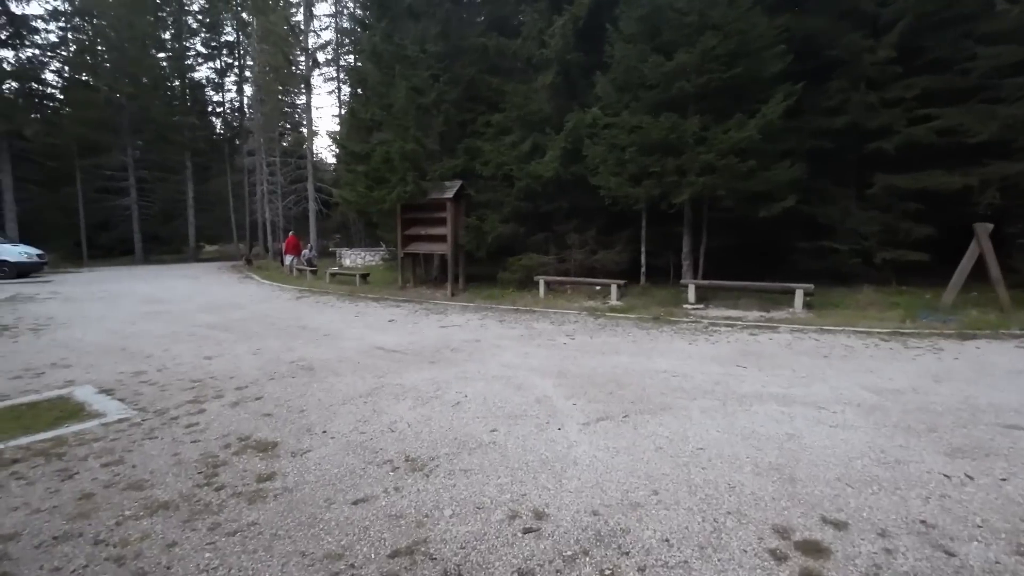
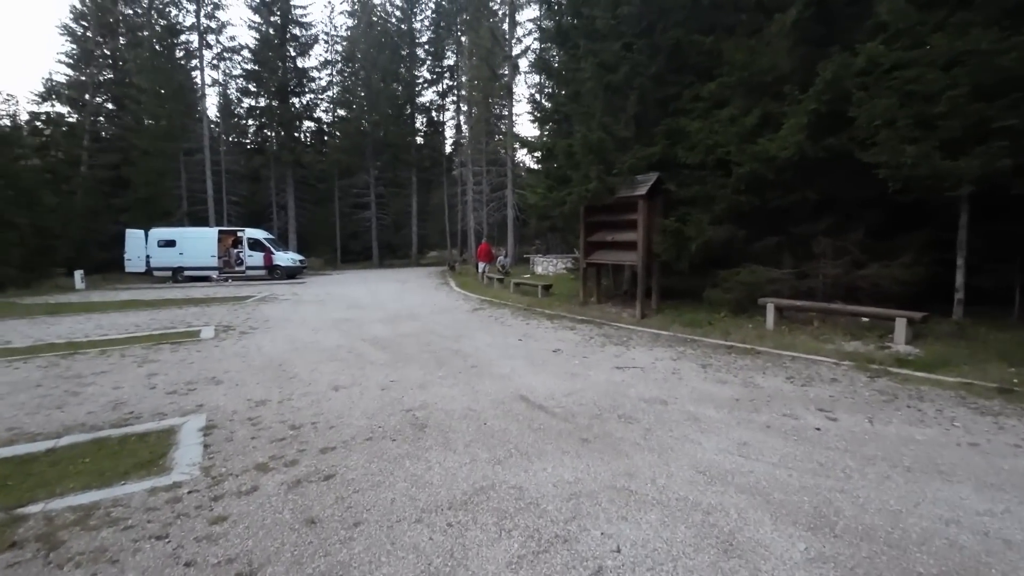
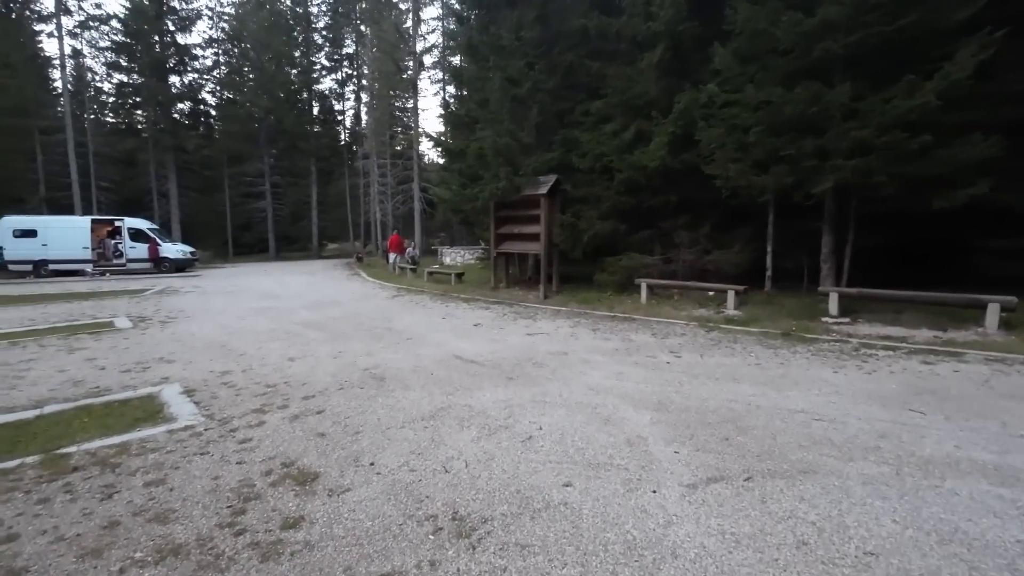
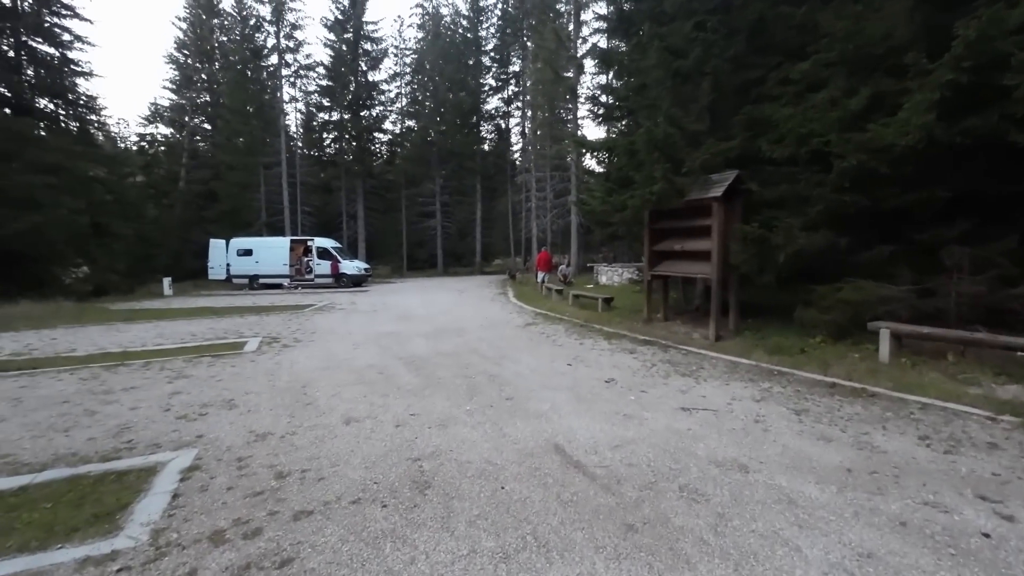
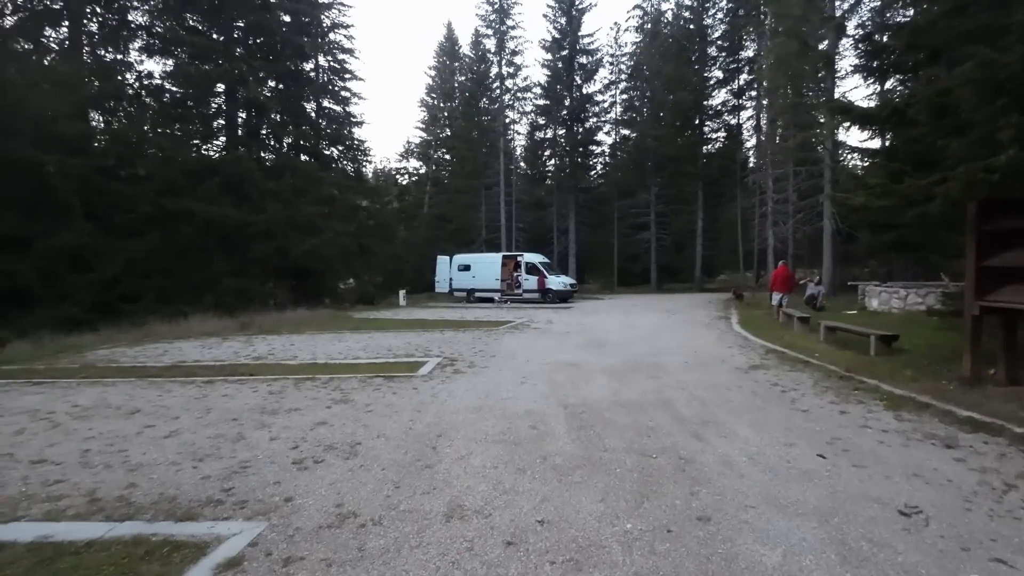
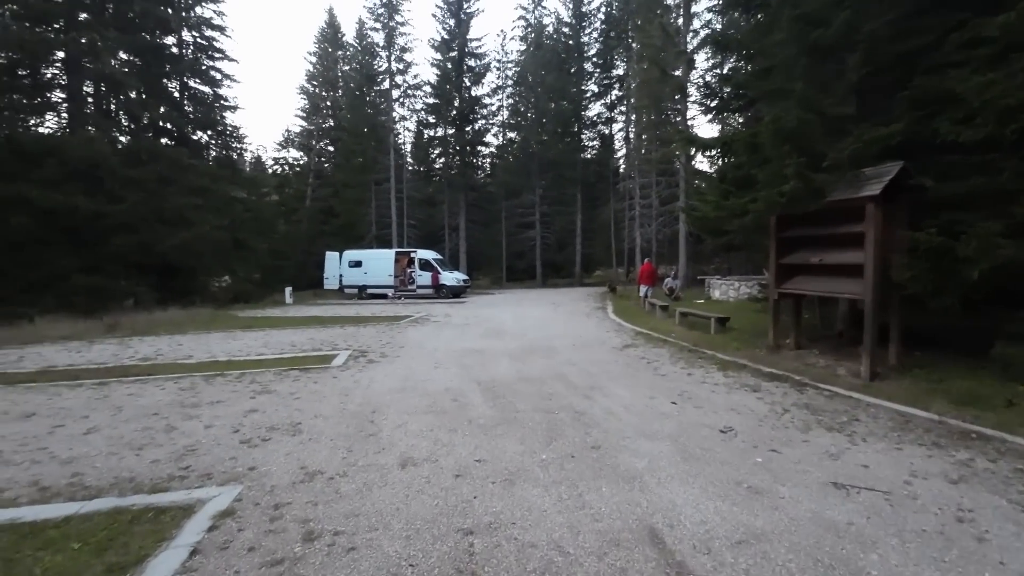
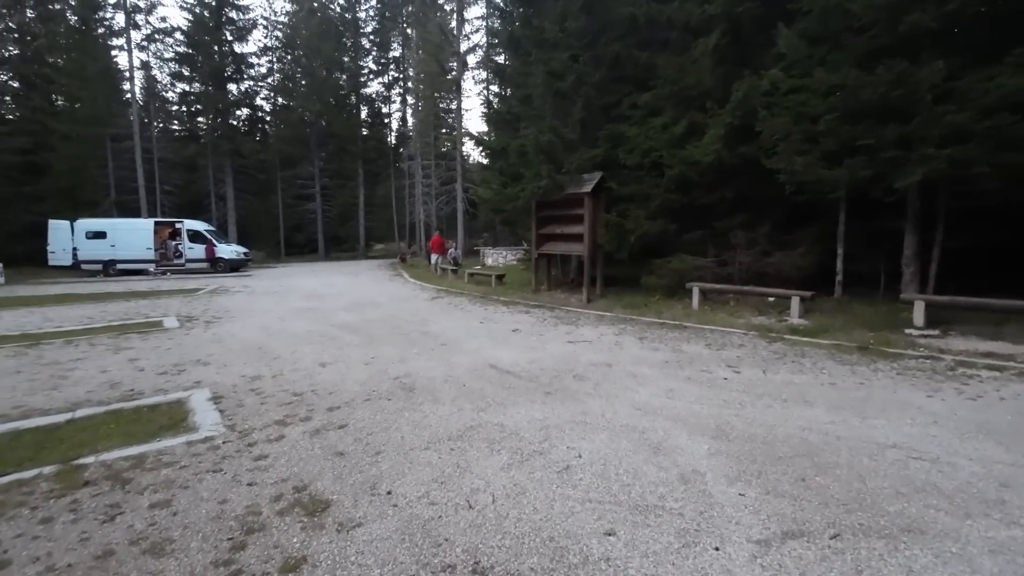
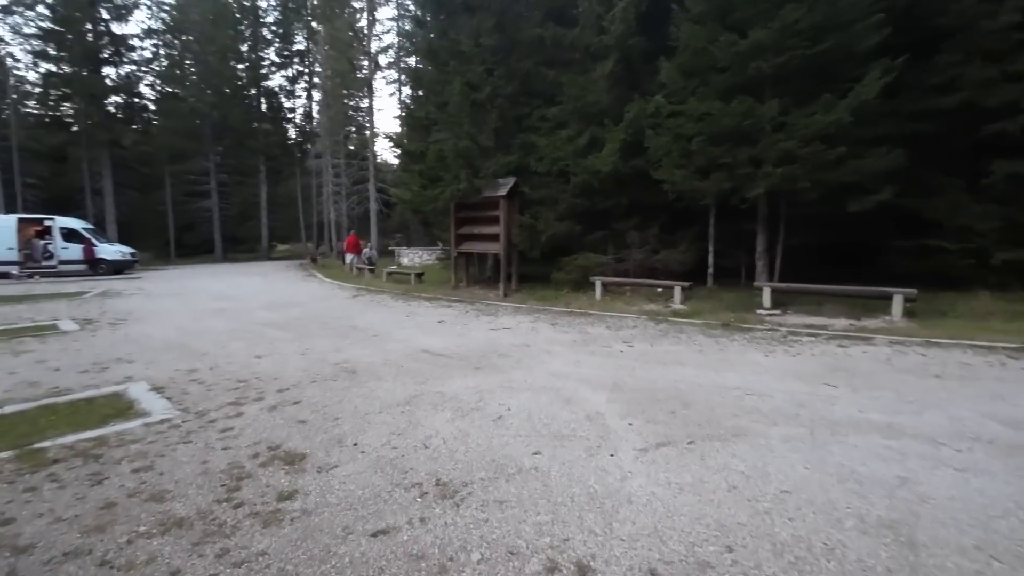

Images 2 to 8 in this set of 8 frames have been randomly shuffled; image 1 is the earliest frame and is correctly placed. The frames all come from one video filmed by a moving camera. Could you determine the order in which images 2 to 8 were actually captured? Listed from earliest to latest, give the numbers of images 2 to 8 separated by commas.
8, 3, 7, 2, 4, 6, 5
